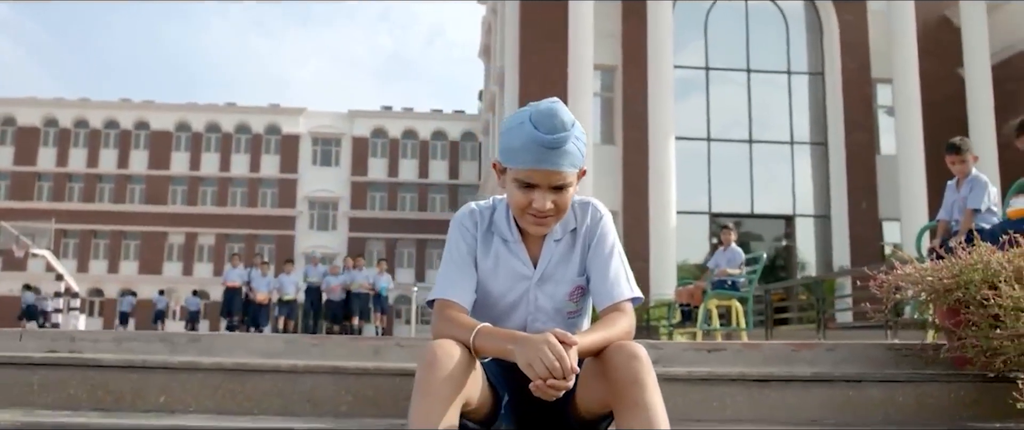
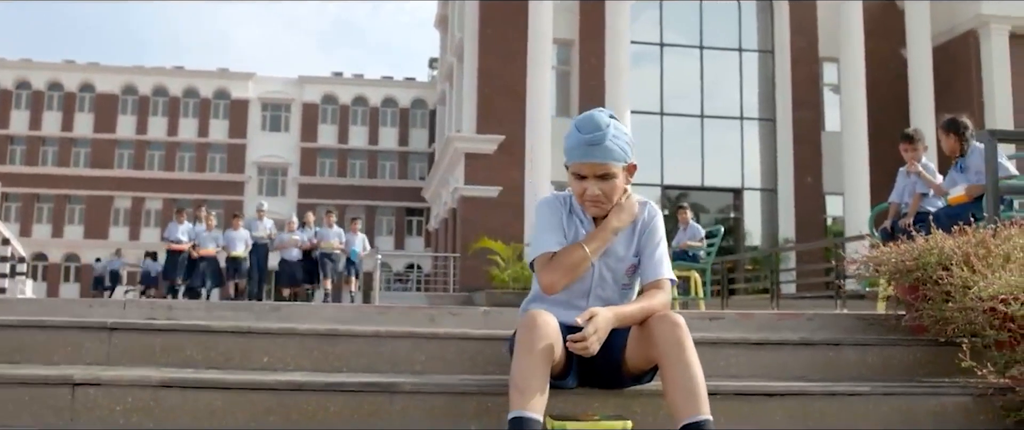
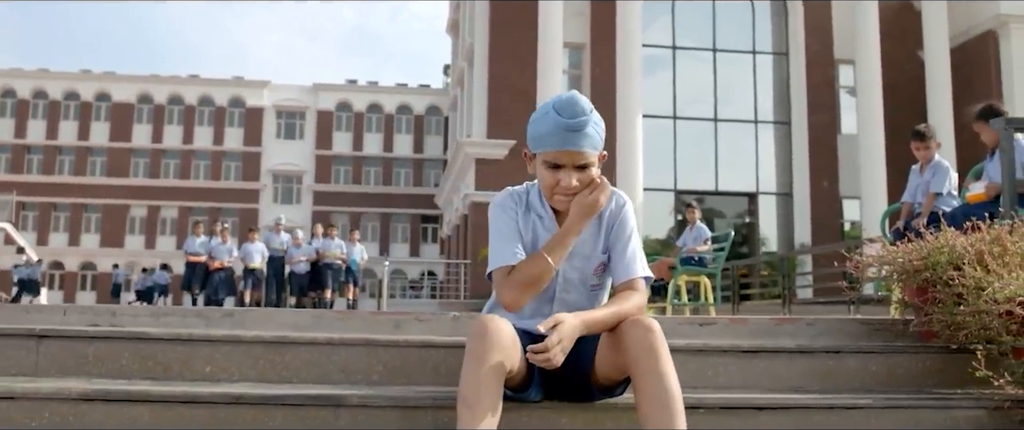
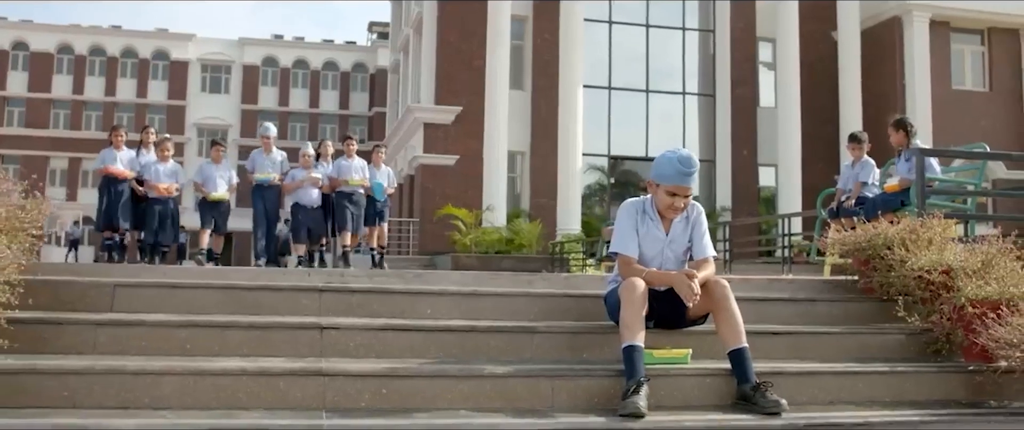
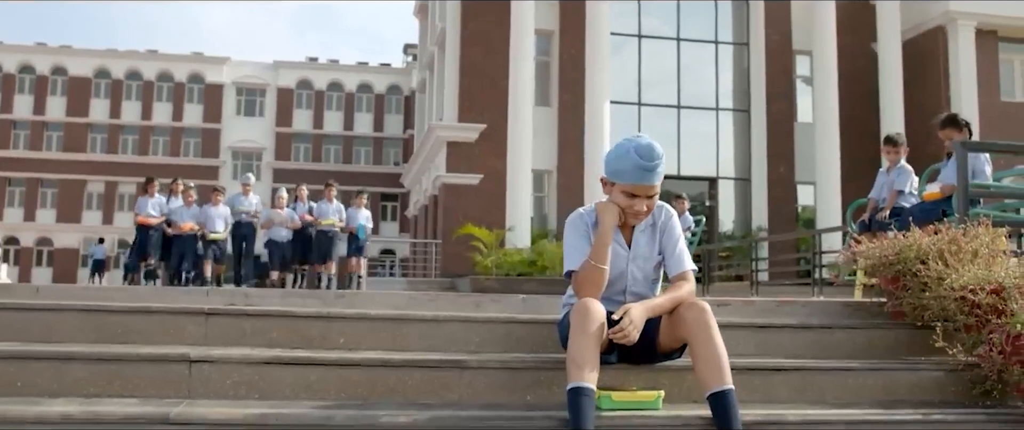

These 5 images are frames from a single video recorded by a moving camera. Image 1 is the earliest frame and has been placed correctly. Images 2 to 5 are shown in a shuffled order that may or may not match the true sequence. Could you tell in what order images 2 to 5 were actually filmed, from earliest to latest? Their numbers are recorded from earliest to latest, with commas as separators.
3, 2, 5, 4
